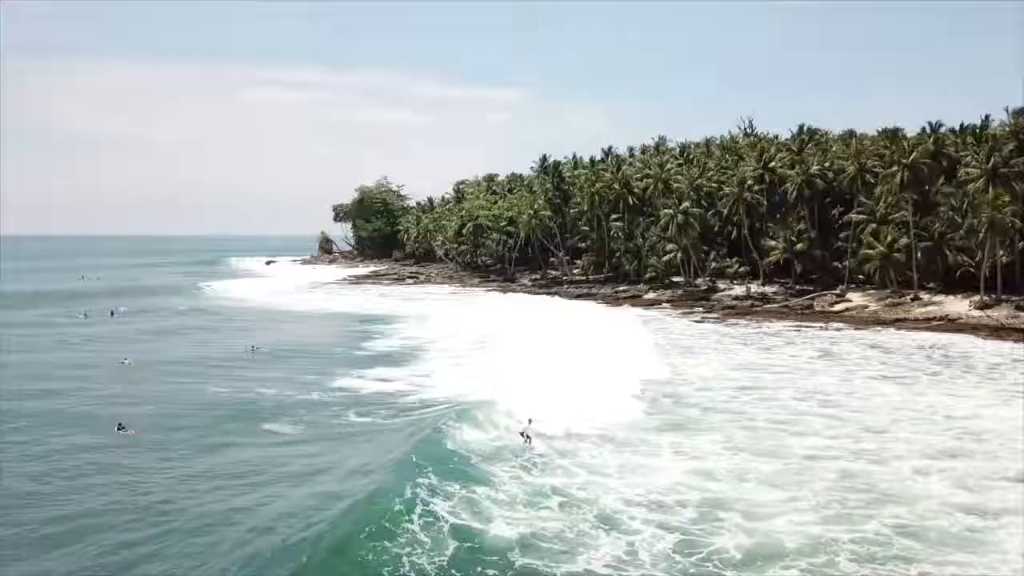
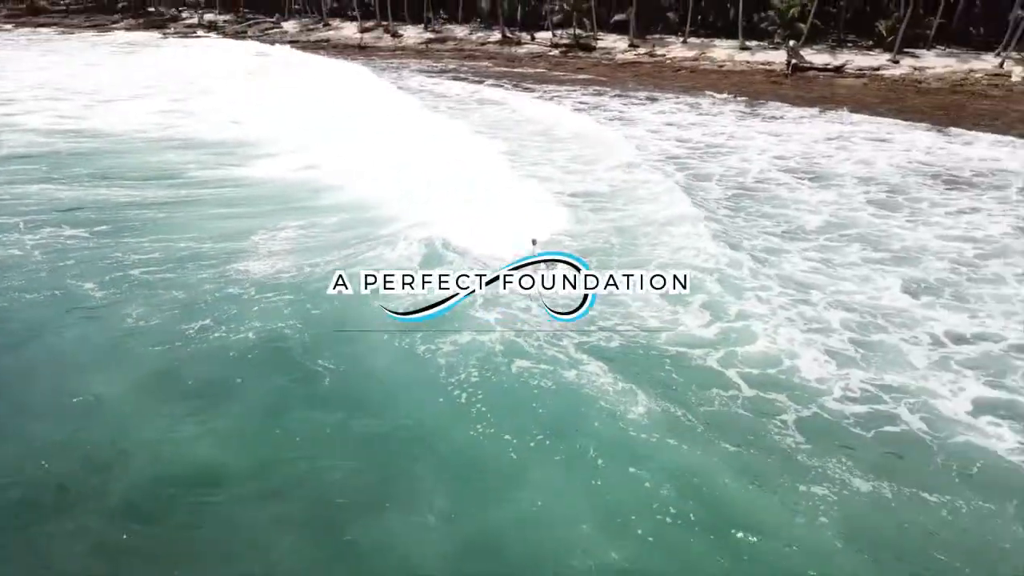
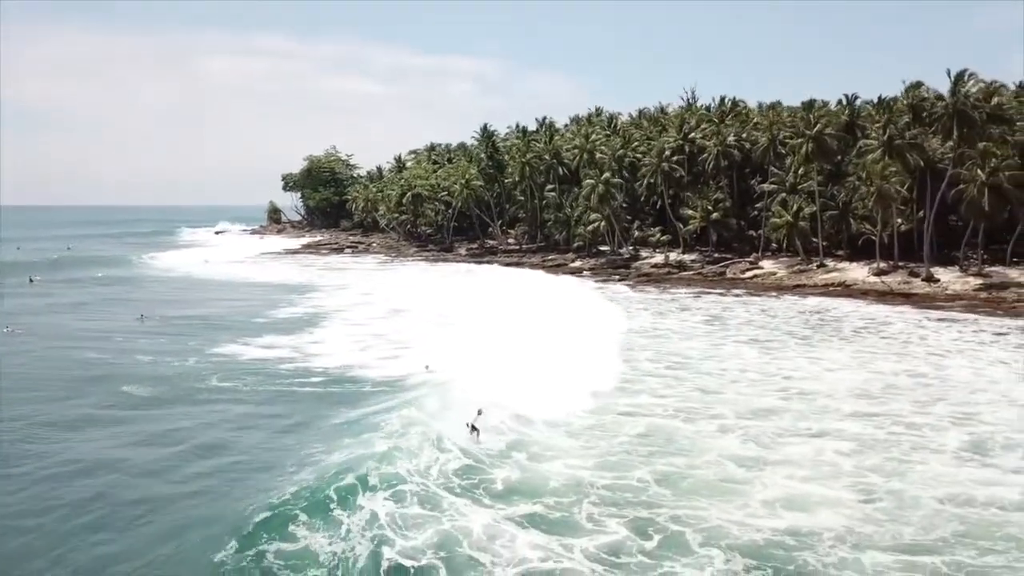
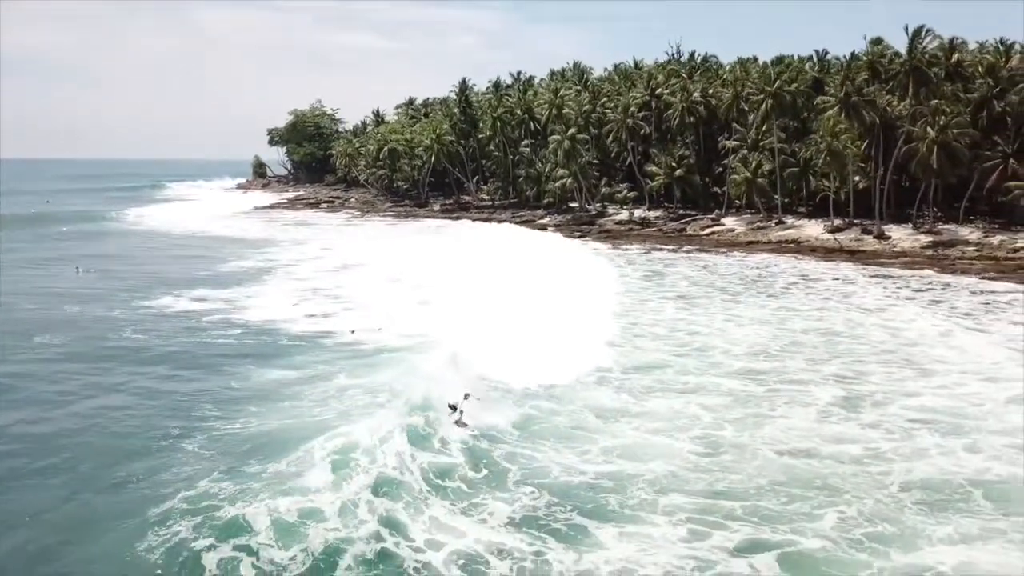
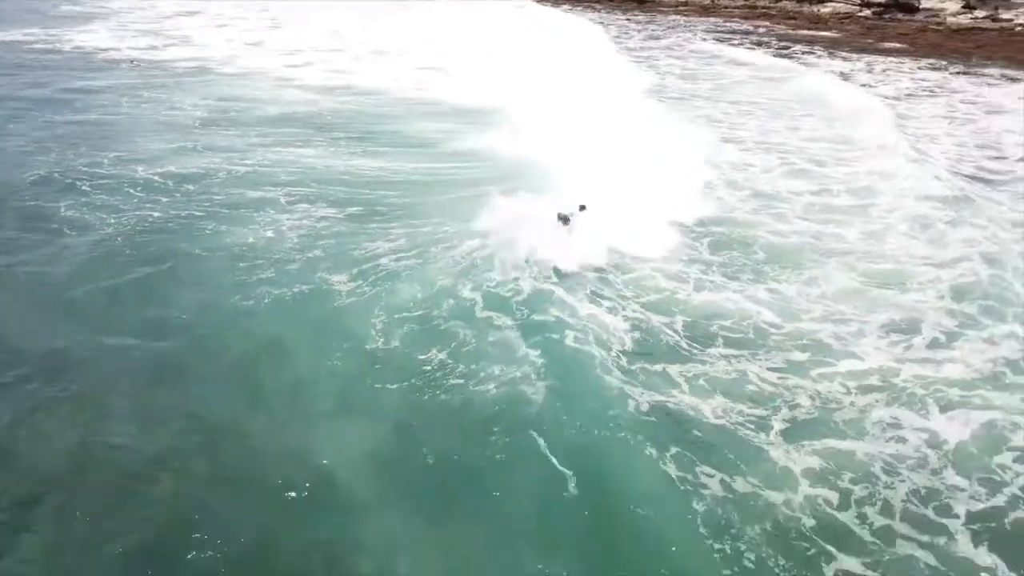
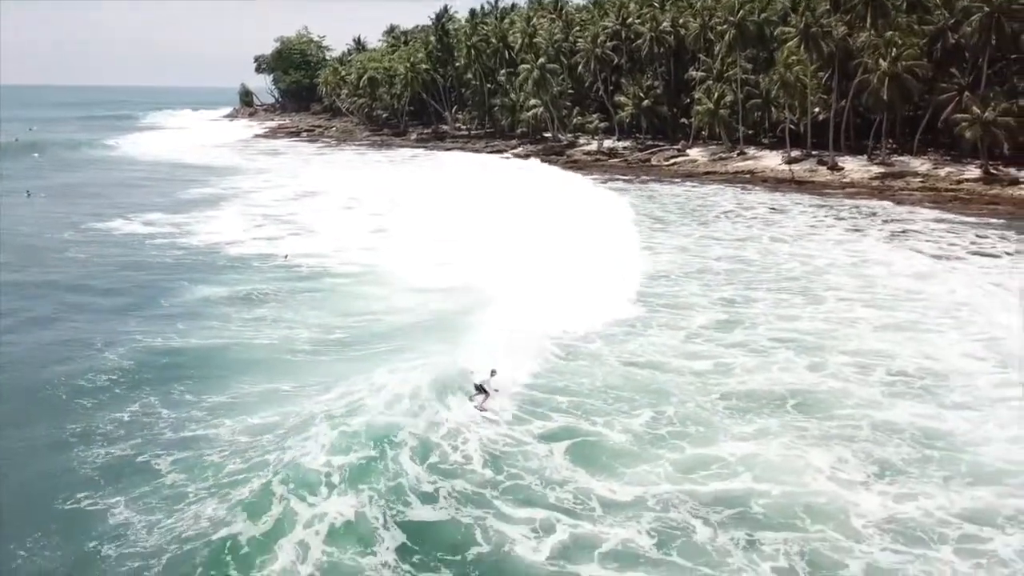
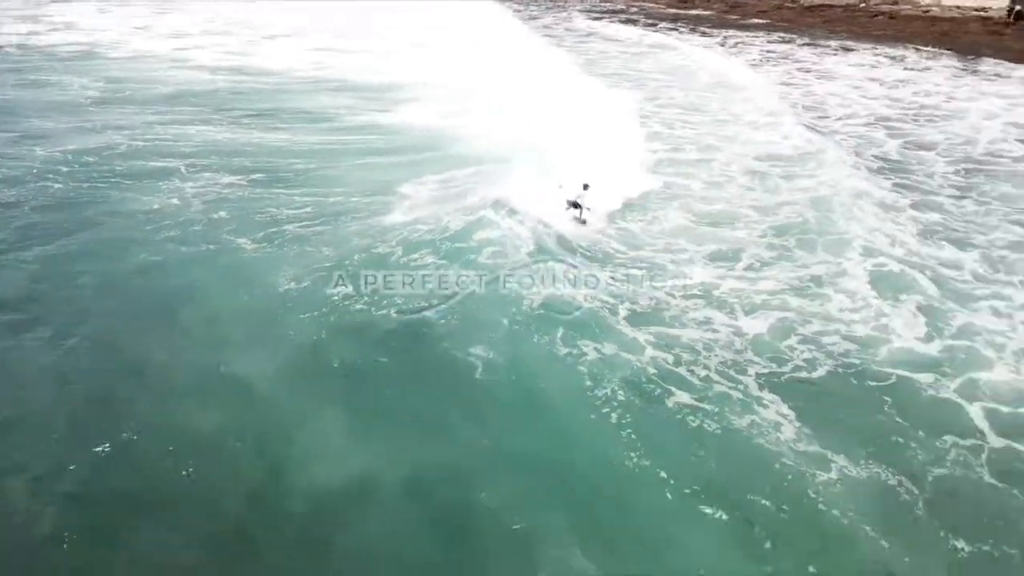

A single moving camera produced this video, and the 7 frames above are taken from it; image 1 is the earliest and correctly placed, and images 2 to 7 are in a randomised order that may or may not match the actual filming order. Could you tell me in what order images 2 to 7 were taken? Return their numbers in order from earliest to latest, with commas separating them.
3, 4, 6, 5, 7, 2
